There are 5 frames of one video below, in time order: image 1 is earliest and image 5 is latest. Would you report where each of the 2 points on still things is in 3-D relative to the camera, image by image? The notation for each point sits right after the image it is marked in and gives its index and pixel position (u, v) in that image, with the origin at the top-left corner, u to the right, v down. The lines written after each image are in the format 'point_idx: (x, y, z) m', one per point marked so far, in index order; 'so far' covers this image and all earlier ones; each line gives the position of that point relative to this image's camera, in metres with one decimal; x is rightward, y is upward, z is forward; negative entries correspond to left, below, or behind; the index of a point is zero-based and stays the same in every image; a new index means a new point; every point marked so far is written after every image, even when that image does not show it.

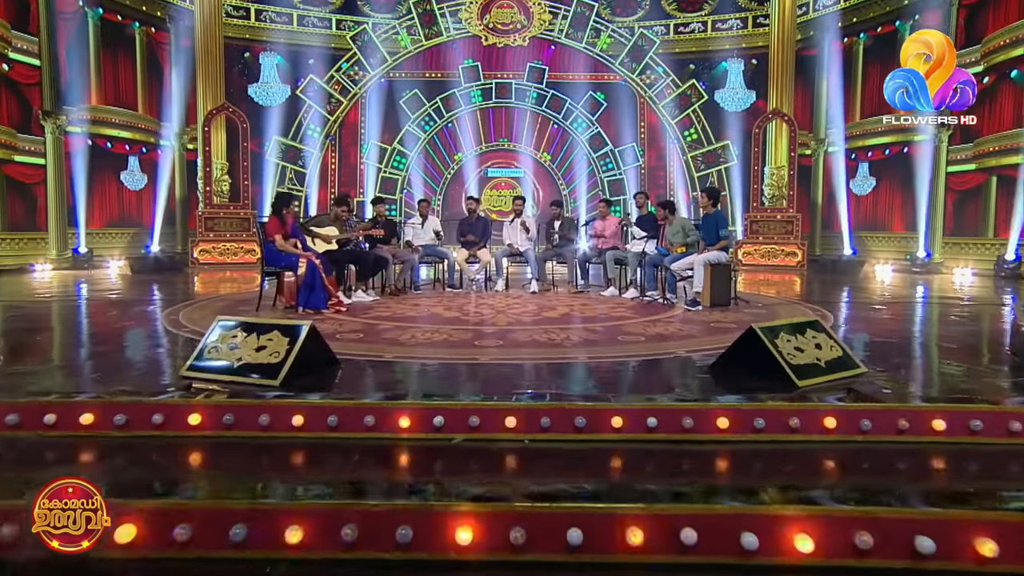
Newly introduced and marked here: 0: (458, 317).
0: (-0.4, -0.2, +5.5) m
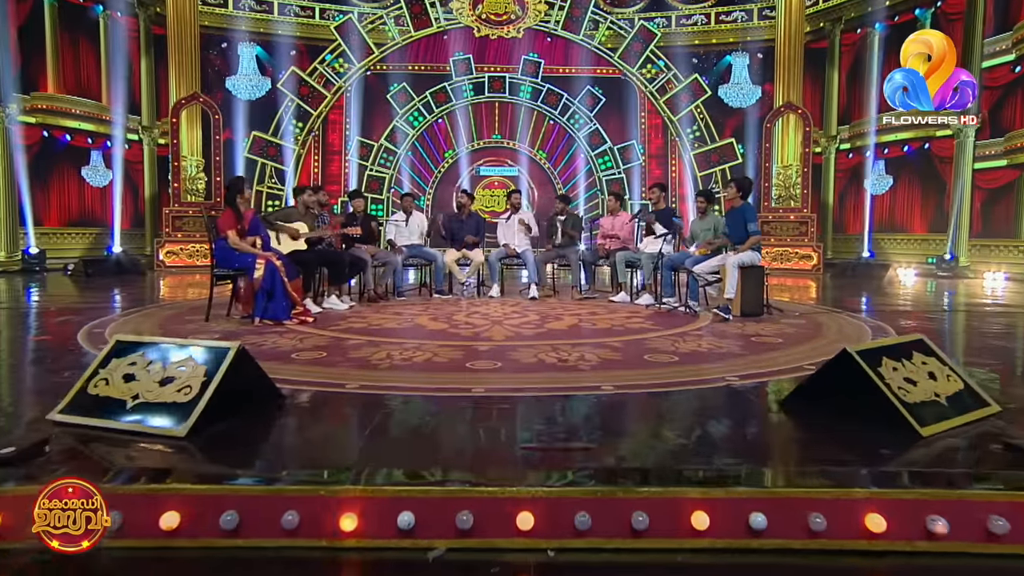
0: (-0.4, -0.3, +4.6) m
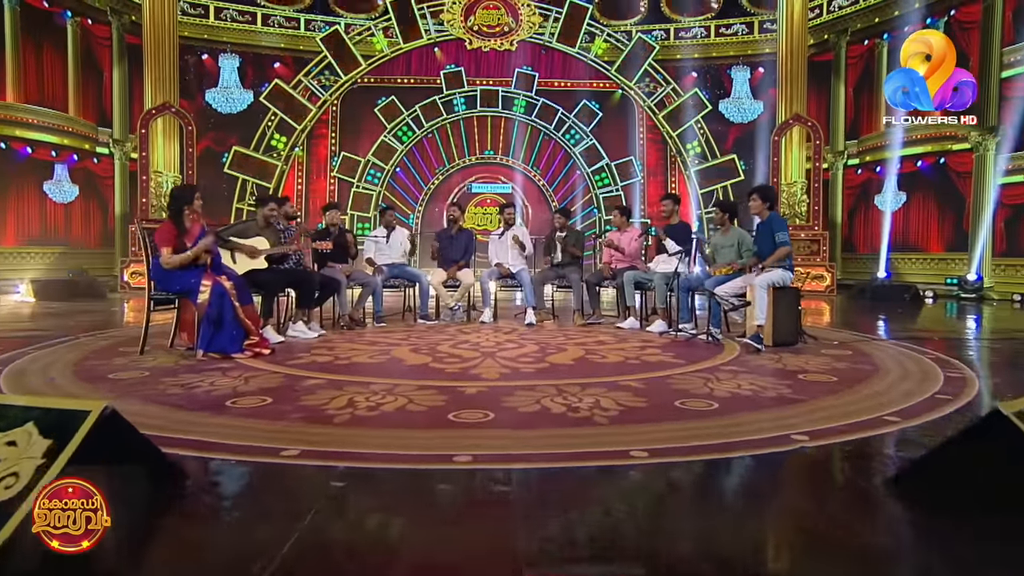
0: (-0.5, -0.4, +3.8) m
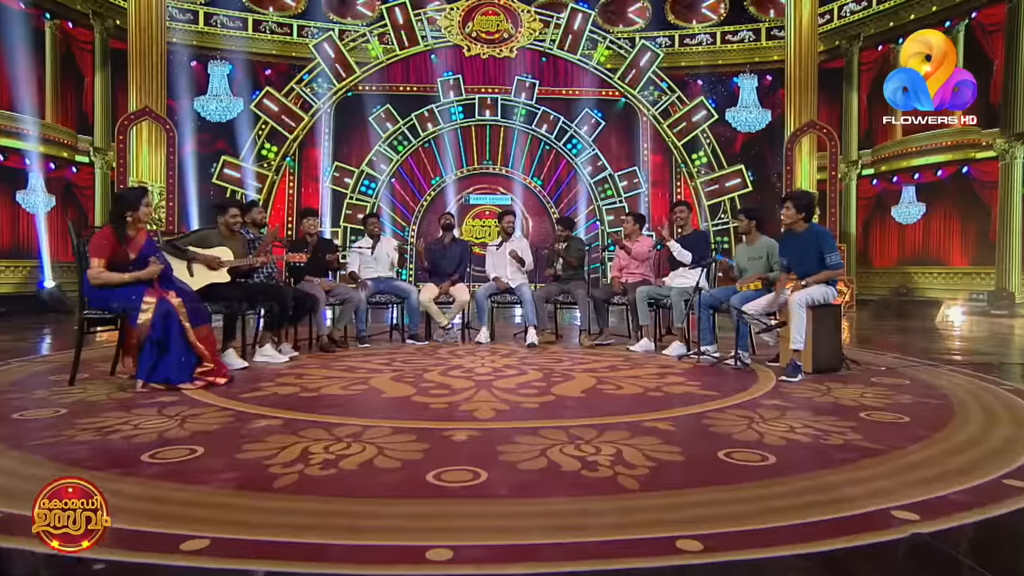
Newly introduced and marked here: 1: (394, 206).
0: (-0.5, -0.5, +3.2) m
1: (-2.1, +1.7, +12.1) m
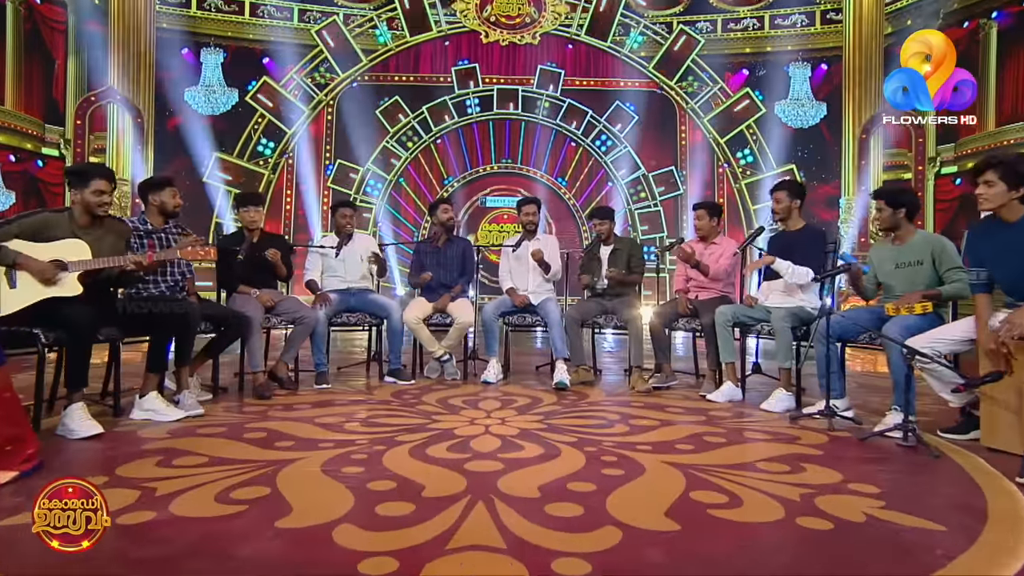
0: (-0.4, -0.6, +1.6) m
1: (-1.8, +1.5, +10.6) m
